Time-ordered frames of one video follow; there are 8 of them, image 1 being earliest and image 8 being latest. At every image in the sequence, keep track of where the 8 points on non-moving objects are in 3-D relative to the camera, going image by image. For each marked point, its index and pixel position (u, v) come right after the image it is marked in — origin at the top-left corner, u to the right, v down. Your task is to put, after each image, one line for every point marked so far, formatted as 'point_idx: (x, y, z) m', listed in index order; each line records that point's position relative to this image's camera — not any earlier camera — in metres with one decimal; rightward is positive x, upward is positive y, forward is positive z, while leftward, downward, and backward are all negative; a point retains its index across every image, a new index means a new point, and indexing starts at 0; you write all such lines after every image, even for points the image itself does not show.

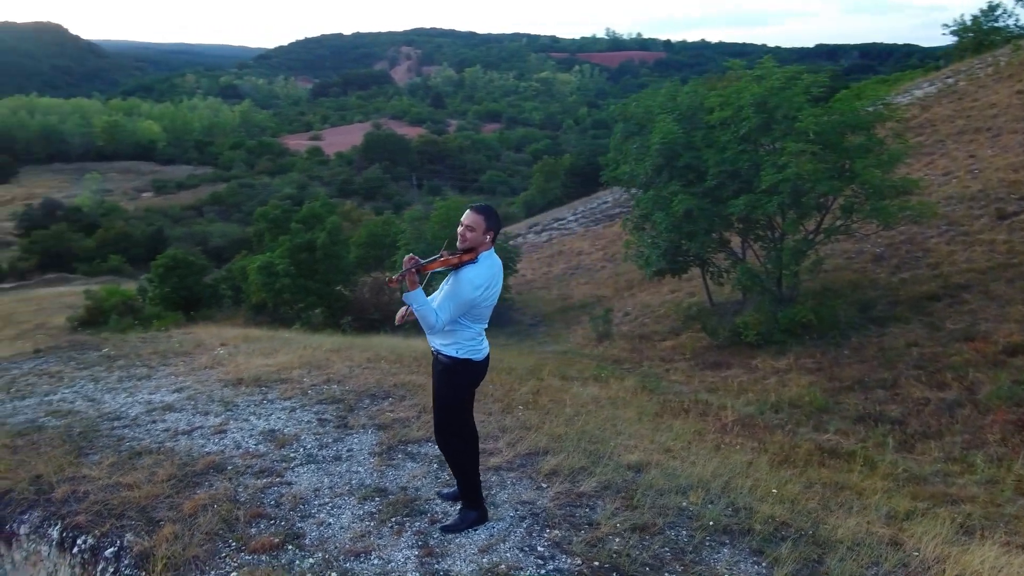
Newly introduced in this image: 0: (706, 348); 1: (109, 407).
0: (+3.1, -0.9, +11.4) m
1: (-3.4, -1.0, +6.1) m
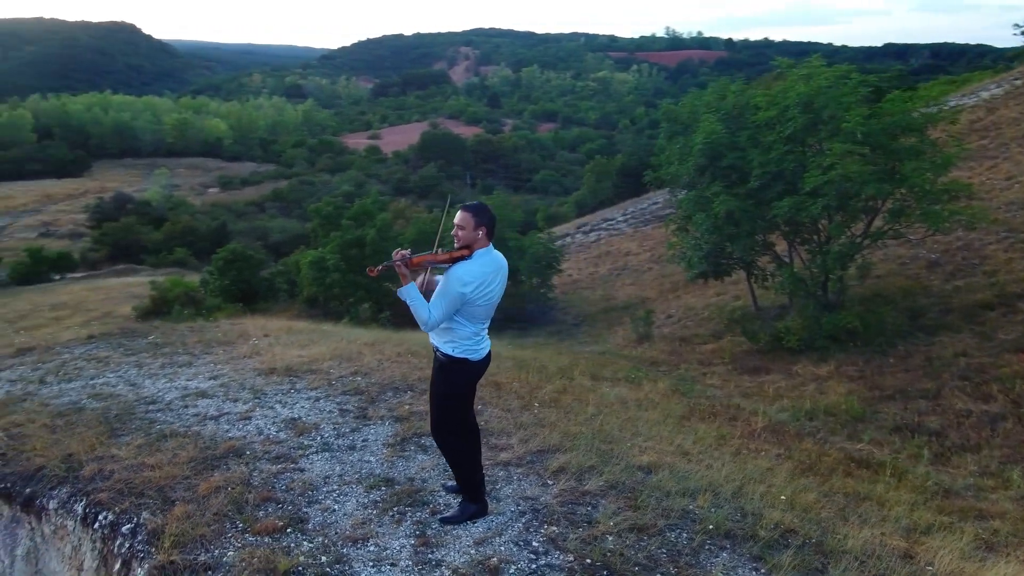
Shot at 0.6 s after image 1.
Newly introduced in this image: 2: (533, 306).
0: (+3.7, -1.0, +11.2) m
1: (-3.2, -0.9, +6.3) m
2: (+0.8, -0.3, +14.4) m
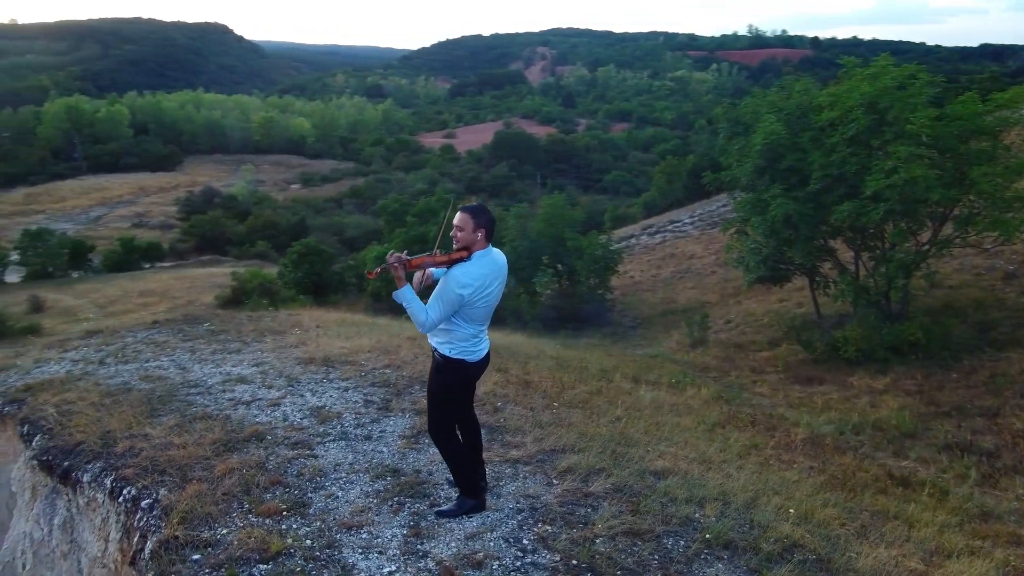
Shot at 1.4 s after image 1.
0: (+4.4, -1.1, +10.8) m
1: (-2.9, -0.8, +6.6) m
2: (+1.8, -0.3, +14.3) m
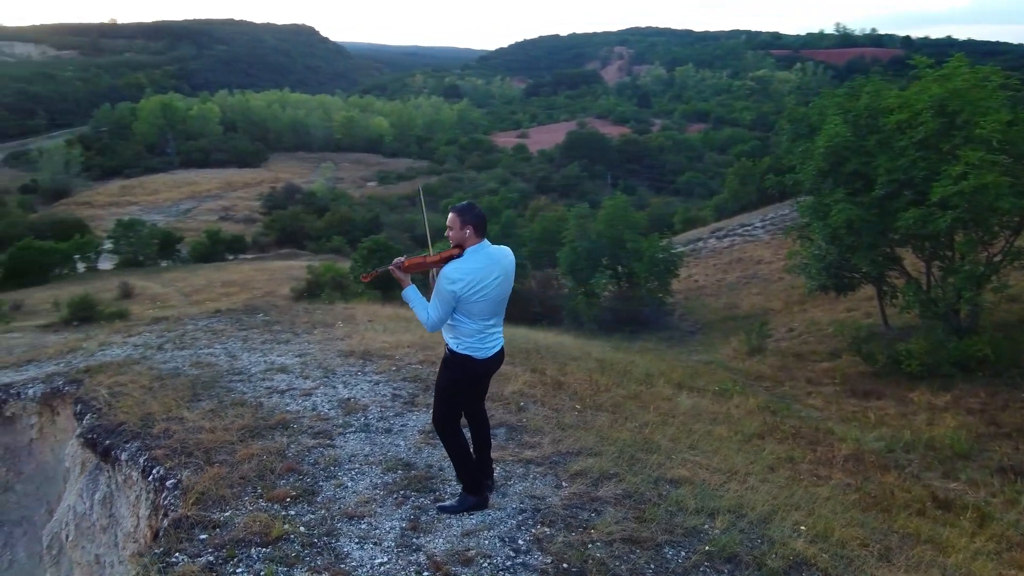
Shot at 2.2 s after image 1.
0: (+5.0, -1.2, +10.4) m
1: (-2.6, -0.7, +6.9) m
2: (+2.8, -0.4, +14.1) m
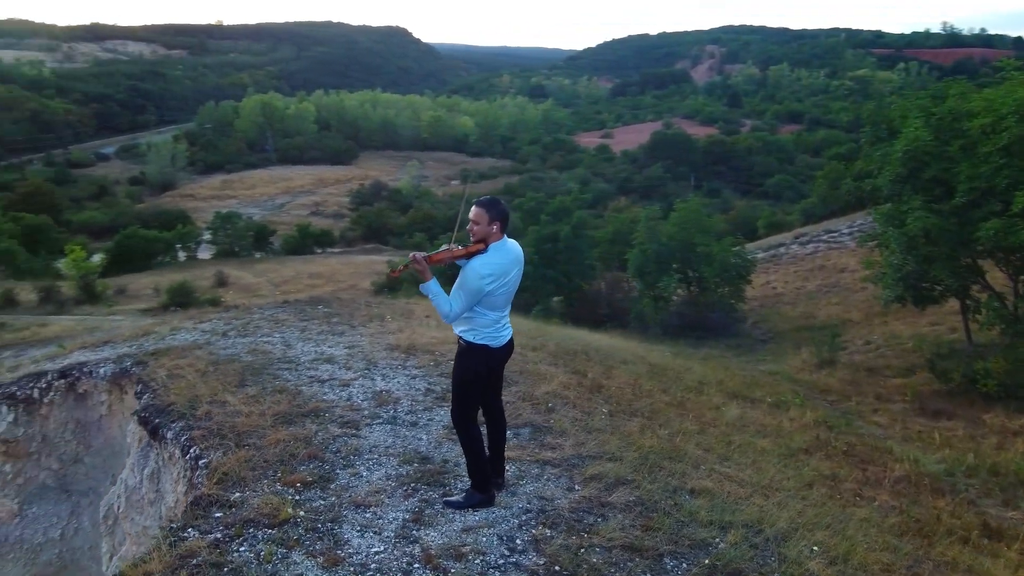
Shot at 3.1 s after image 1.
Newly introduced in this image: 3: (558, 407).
0: (+5.8, -1.4, +9.9) m
1: (-2.2, -0.6, +7.1) m
2: (+3.9, -0.5, +13.7) m
3: (+0.3, -0.9, +5.1) m
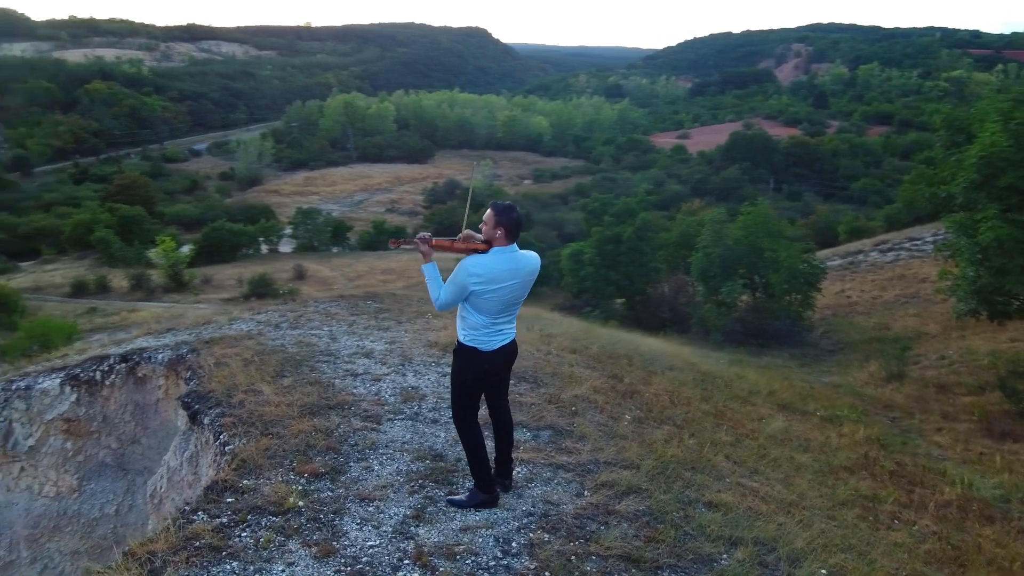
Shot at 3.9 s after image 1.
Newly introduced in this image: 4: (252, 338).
0: (+6.3, -1.6, +9.3) m
1: (-1.8, -0.6, +7.3) m
2: (+4.9, -0.6, +13.3) m
3: (+0.5, -0.9, +5.1) m
4: (-2.8, -0.5, +7.8) m
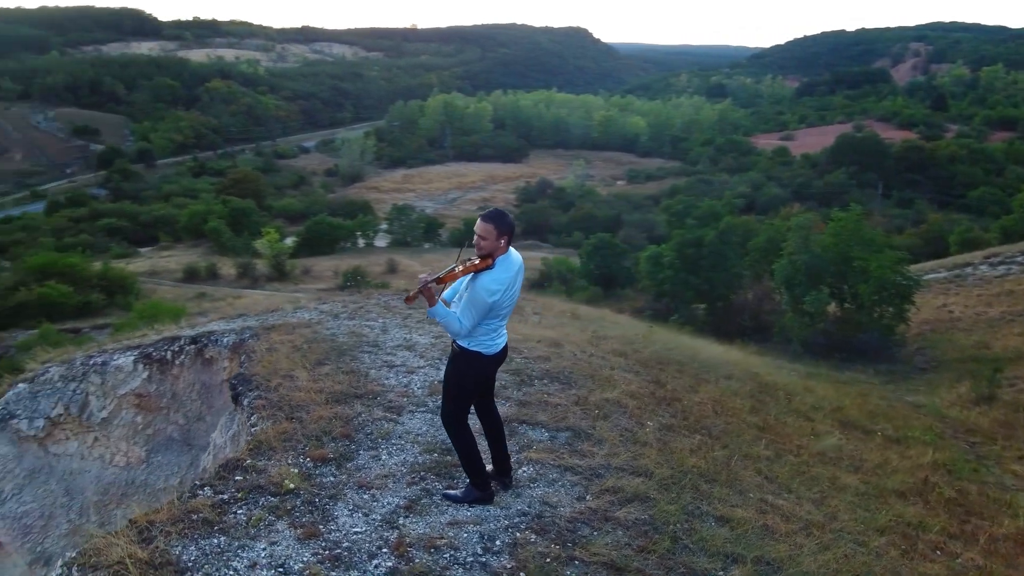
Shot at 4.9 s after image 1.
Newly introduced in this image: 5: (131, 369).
0: (+6.9, -1.9, +8.5) m
1: (-1.3, -0.5, +7.5) m
2: (+6.0, -0.8, +12.7) m
3: (+0.7, -0.9, +5.0) m
4: (-2.3, -0.4, +8.1) m
5: (-4.2, -0.9, +7.8) m
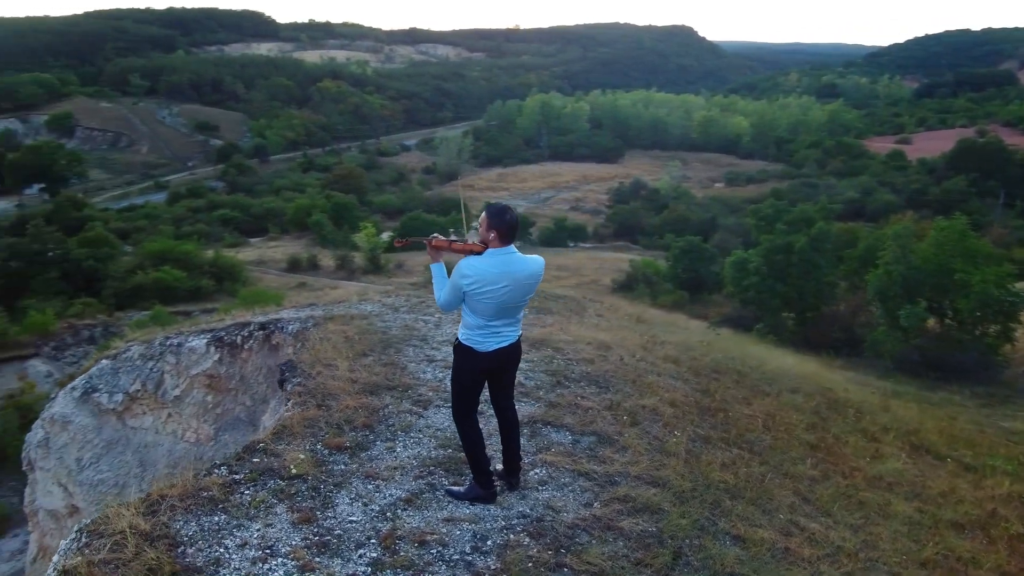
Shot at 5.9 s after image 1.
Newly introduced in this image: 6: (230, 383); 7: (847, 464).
0: (+7.5, -2.1, +7.6) m
1: (-0.8, -0.5, +7.6) m
2: (+7.1, -1.0, +11.9) m
3: (+0.9, -0.9, +4.9) m
4: (-1.7, -0.3, +8.3) m
5: (-3.6, -0.7, +8.3) m
6: (-3.2, -1.1, +8.1) m
7: (+2.7, -1.4, +5.8) m
